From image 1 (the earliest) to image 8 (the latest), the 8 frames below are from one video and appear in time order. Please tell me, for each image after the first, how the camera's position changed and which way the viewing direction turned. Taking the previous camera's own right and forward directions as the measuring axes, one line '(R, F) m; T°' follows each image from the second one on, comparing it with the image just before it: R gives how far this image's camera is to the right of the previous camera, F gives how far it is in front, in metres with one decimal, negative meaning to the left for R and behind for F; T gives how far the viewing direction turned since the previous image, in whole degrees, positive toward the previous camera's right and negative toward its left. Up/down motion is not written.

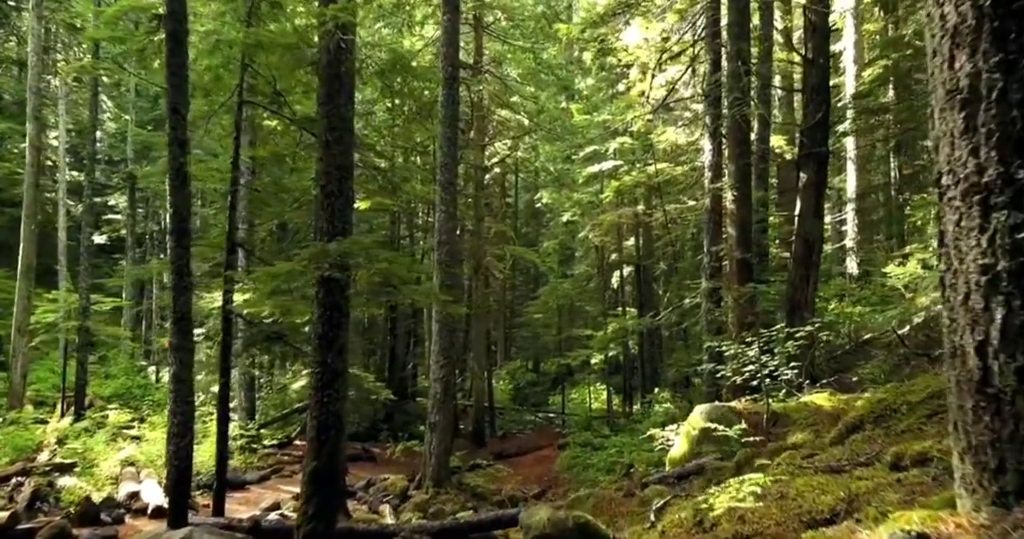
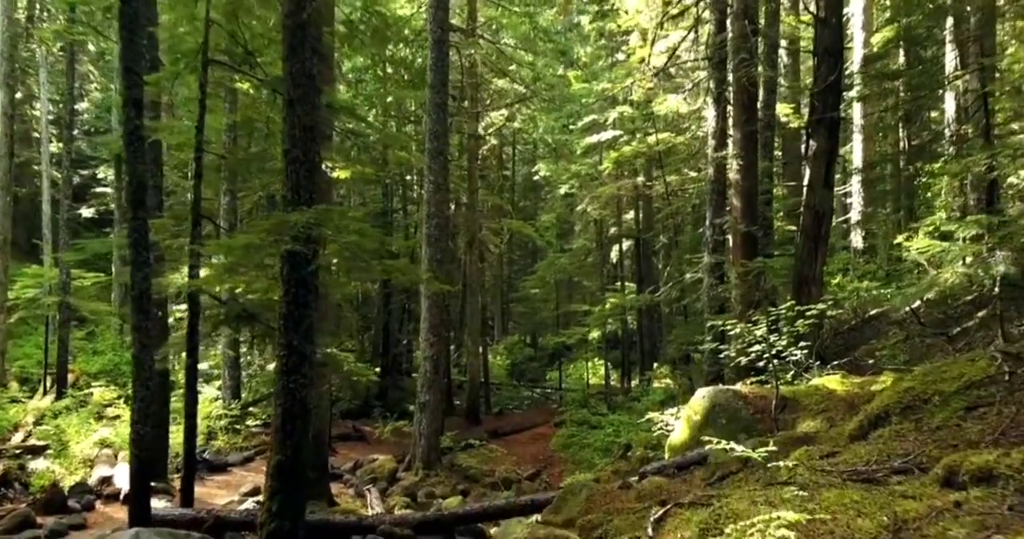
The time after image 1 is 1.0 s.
(+0.1, +0.7) m; 0°
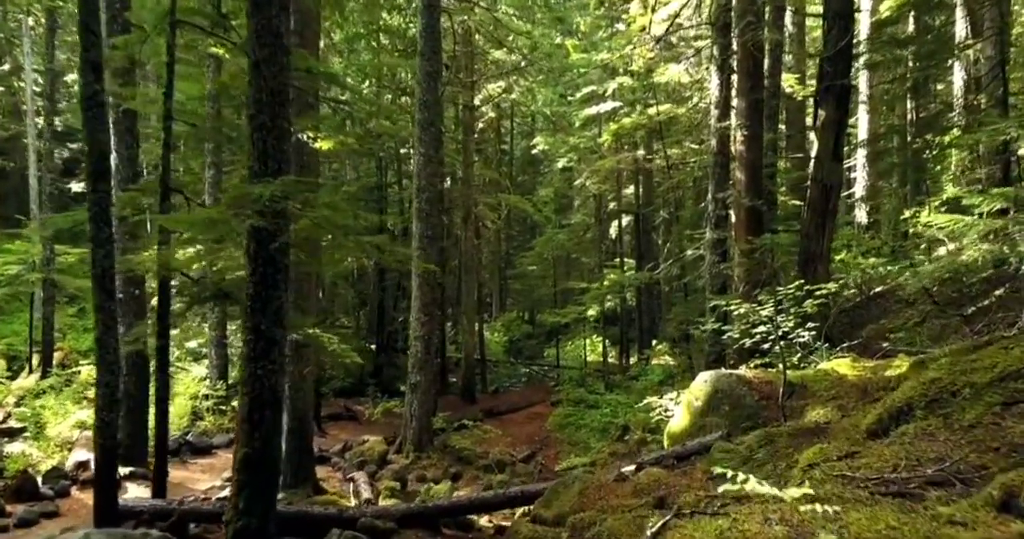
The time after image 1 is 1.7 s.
(+0.1, +0.5) m; 0°
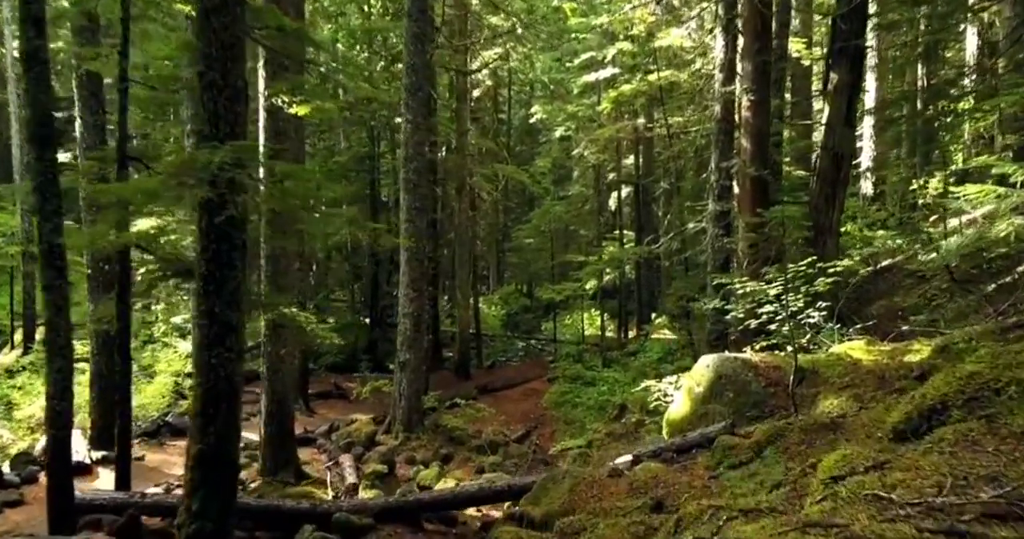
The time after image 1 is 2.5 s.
(+0.1, +0.6) m; 0°
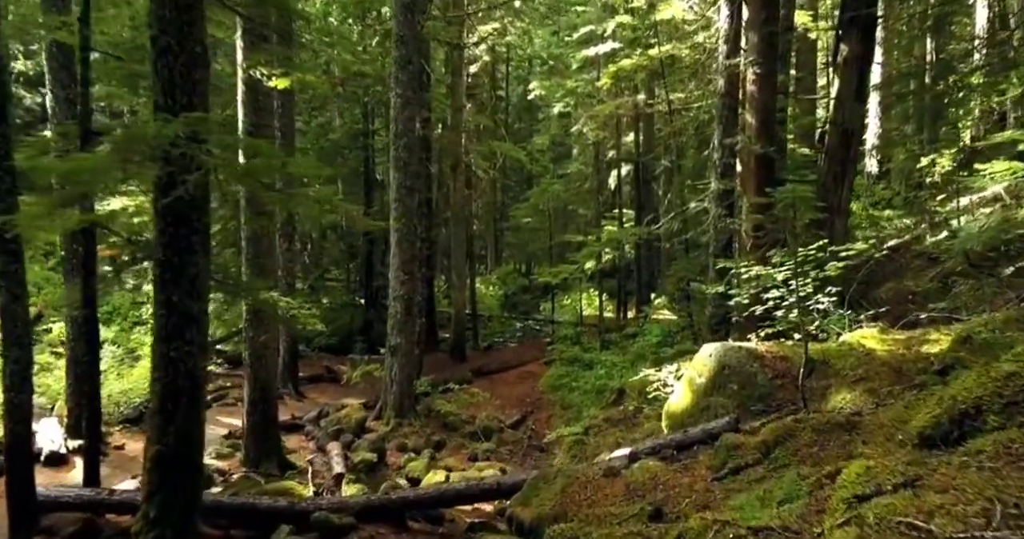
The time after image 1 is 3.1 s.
(+0.1, +0.5) m; 0°
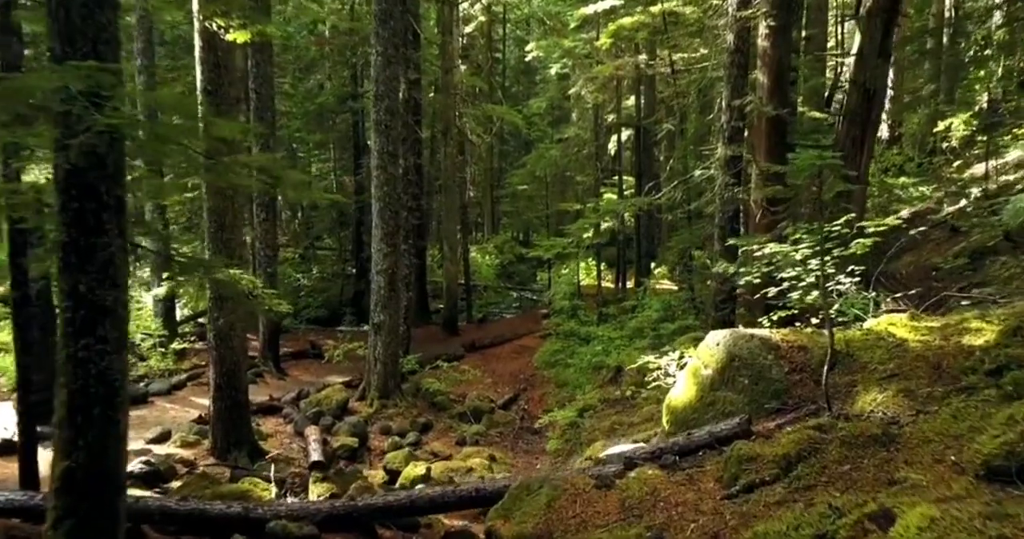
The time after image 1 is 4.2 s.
(+0.1, +0.8) m; 0°
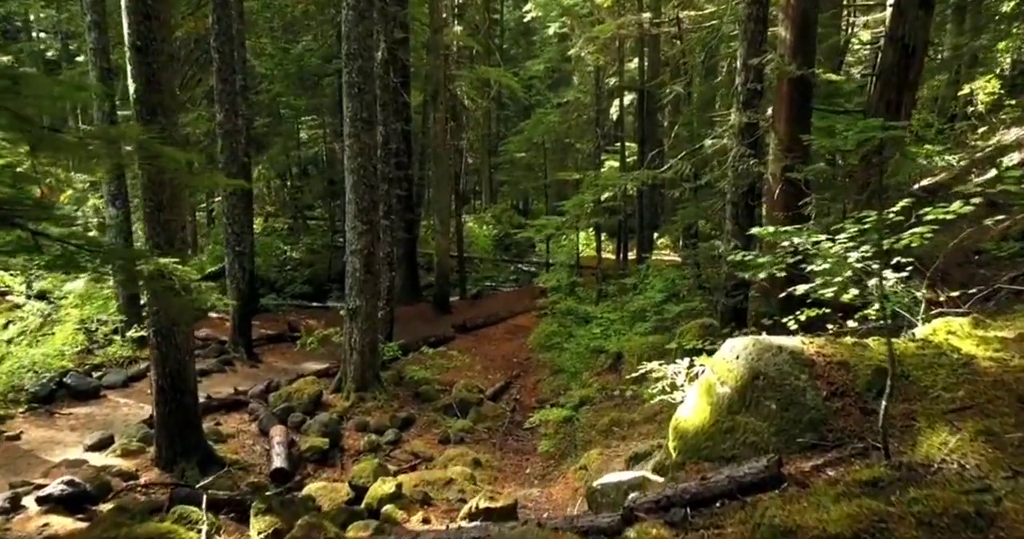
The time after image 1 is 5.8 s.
(+0.2, +1.1) m; 0°
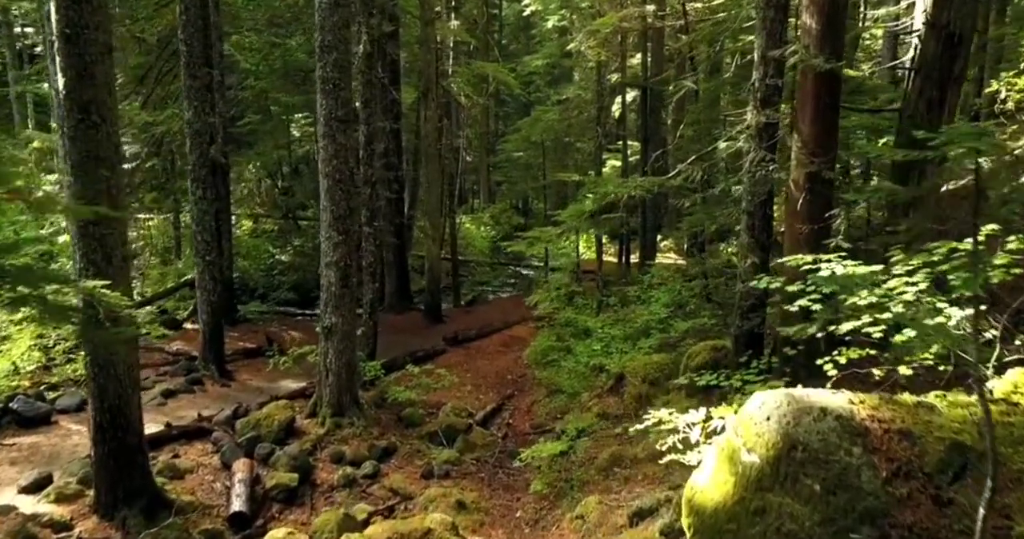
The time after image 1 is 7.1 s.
(+0.1, +1.0) m; 0°
